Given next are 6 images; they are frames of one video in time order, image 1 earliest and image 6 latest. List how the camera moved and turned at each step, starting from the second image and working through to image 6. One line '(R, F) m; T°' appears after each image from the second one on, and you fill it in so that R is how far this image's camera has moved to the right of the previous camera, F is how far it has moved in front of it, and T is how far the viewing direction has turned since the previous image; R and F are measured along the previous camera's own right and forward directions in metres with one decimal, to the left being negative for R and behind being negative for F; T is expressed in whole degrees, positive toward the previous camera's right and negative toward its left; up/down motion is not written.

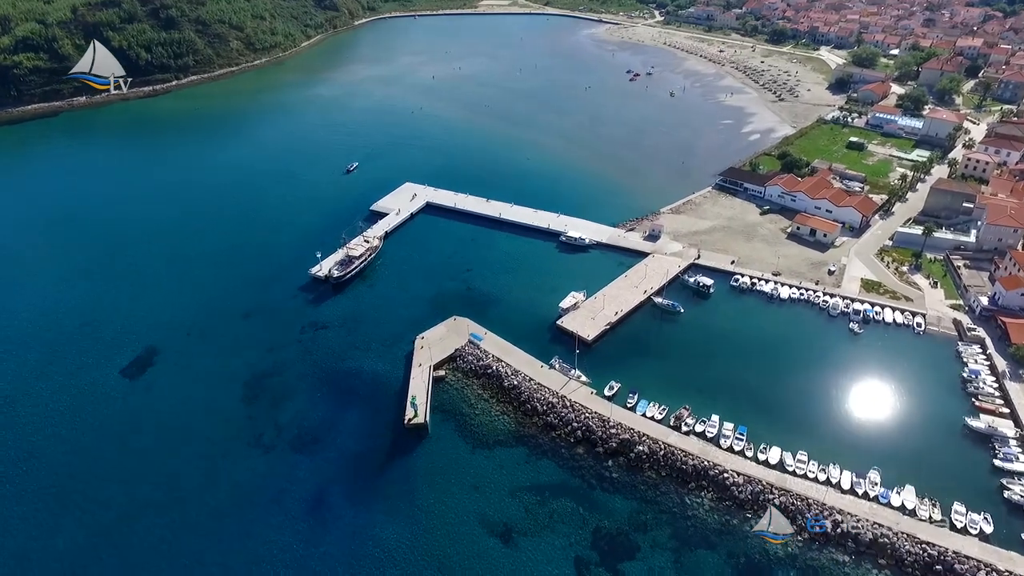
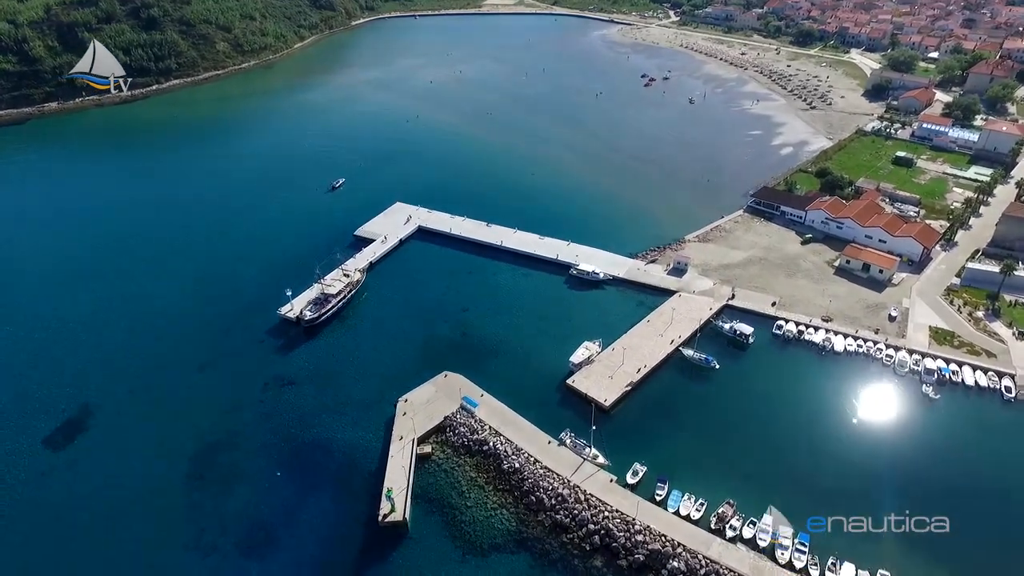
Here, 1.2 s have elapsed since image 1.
(+0.2, +7.4) m; -1°
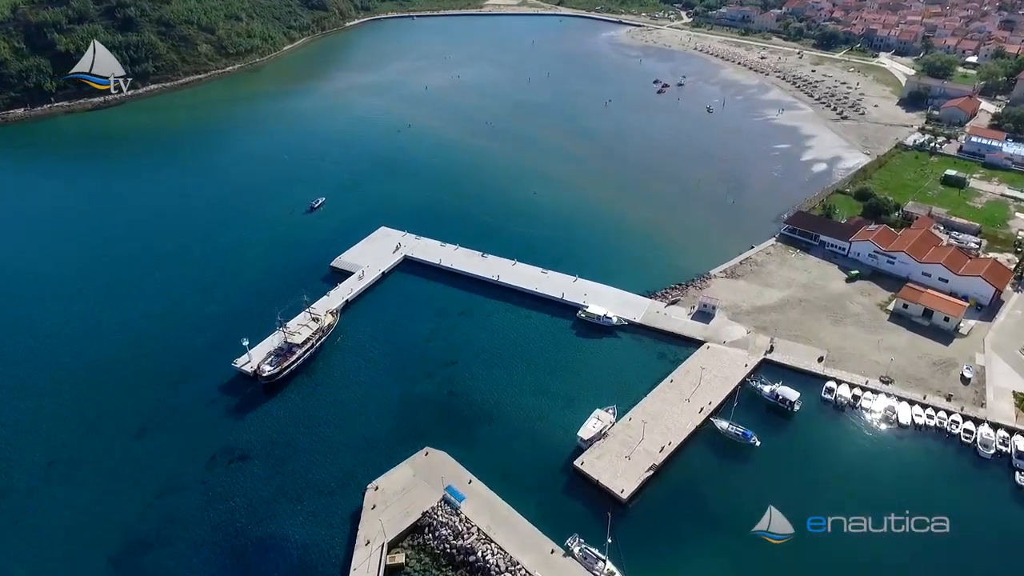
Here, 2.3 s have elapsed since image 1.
(+0.4, +6.9) m; 0°
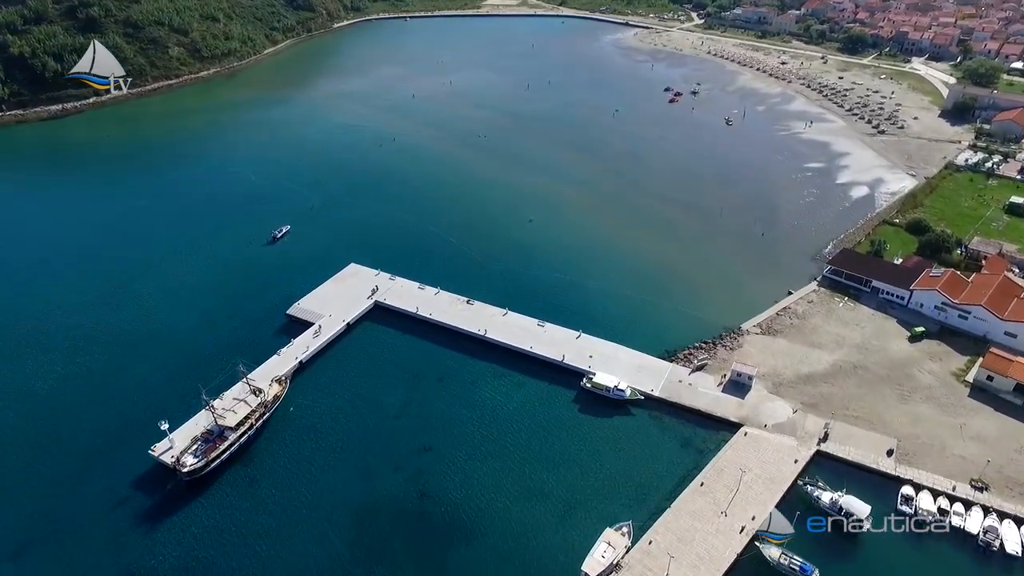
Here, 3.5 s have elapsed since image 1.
(+0.7, +7.7) m; 0°
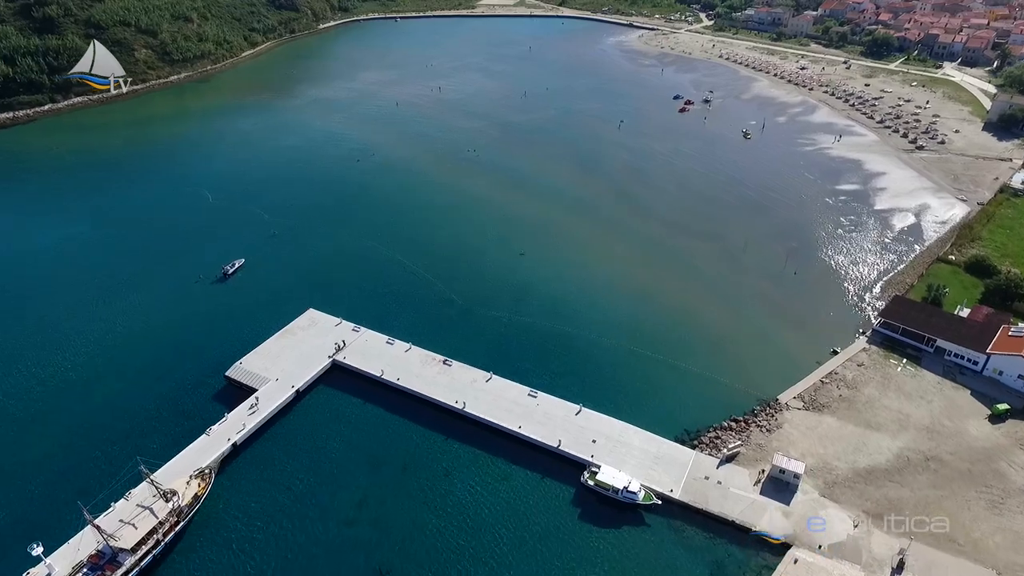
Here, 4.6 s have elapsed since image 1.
(+0.8, +6.9) m; 0°
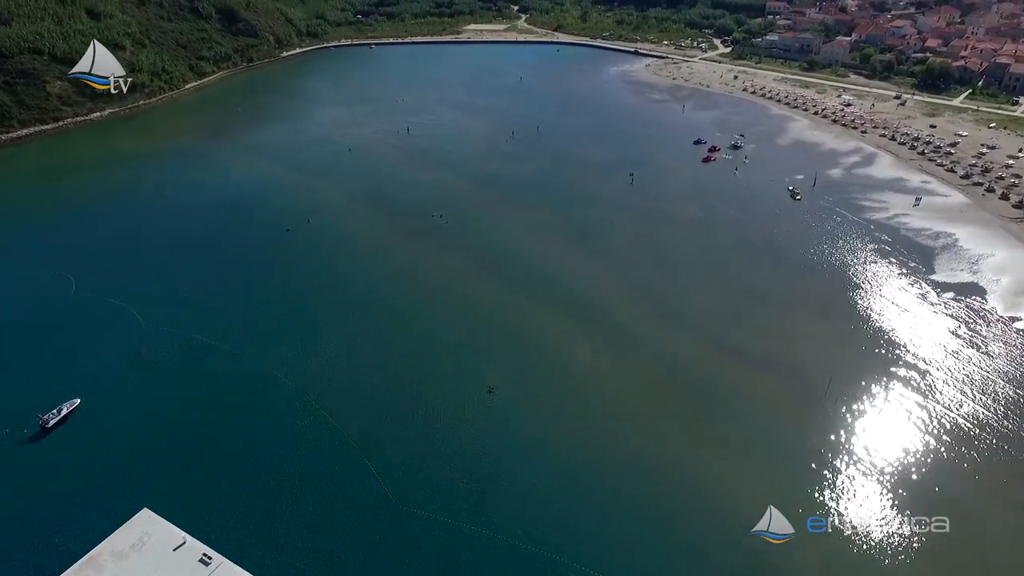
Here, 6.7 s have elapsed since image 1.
(+1.6, +13.9) m; 0°
